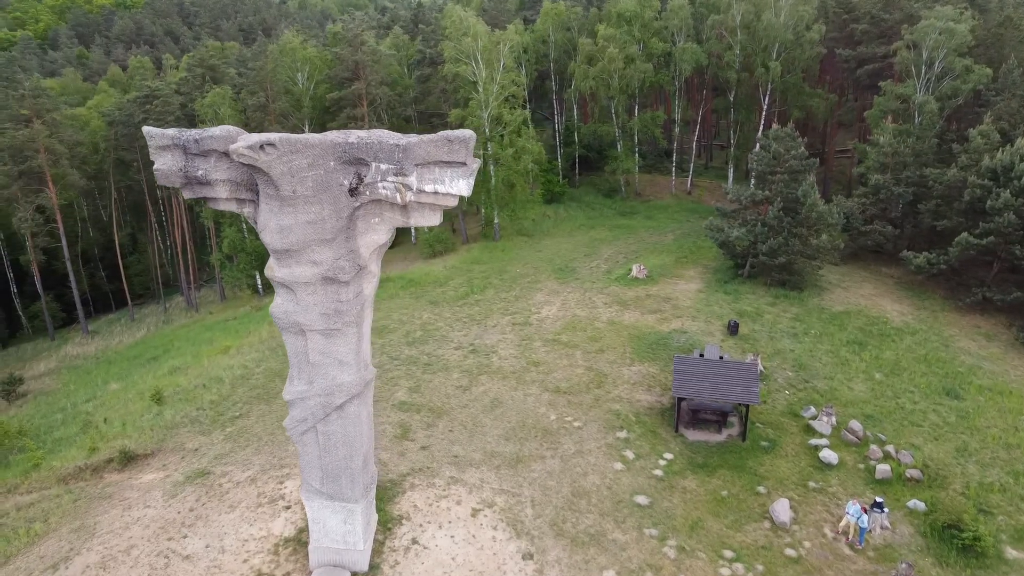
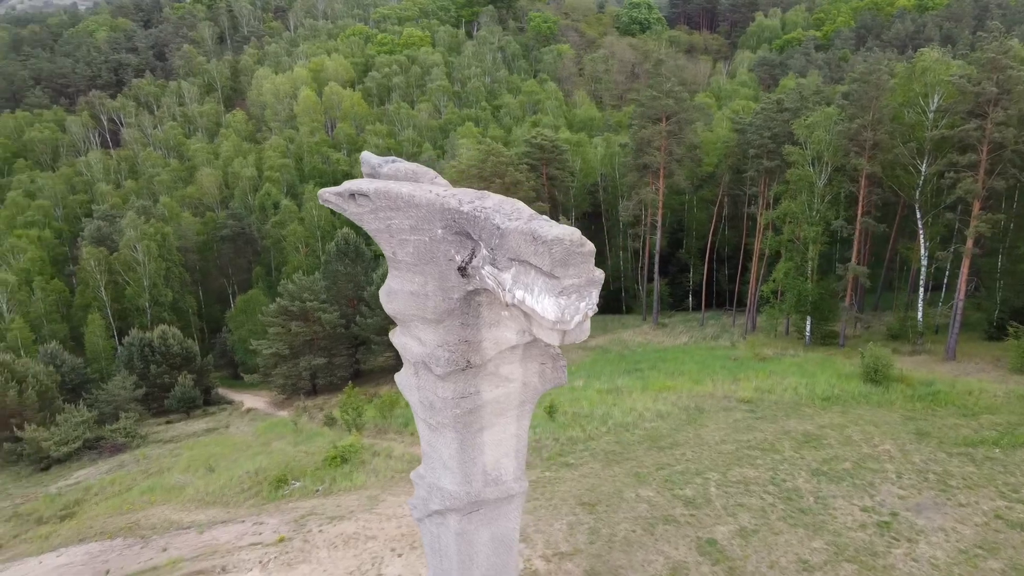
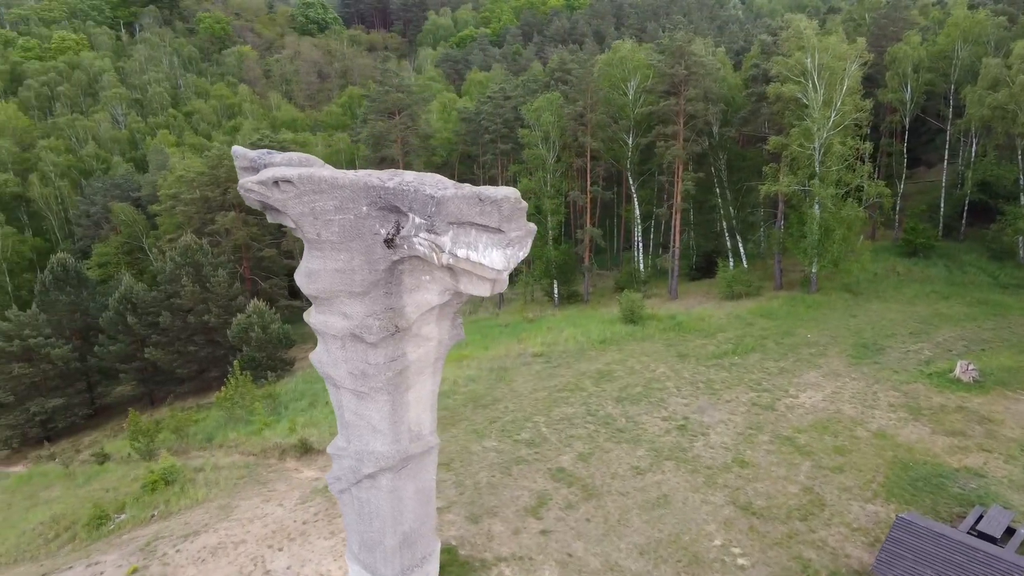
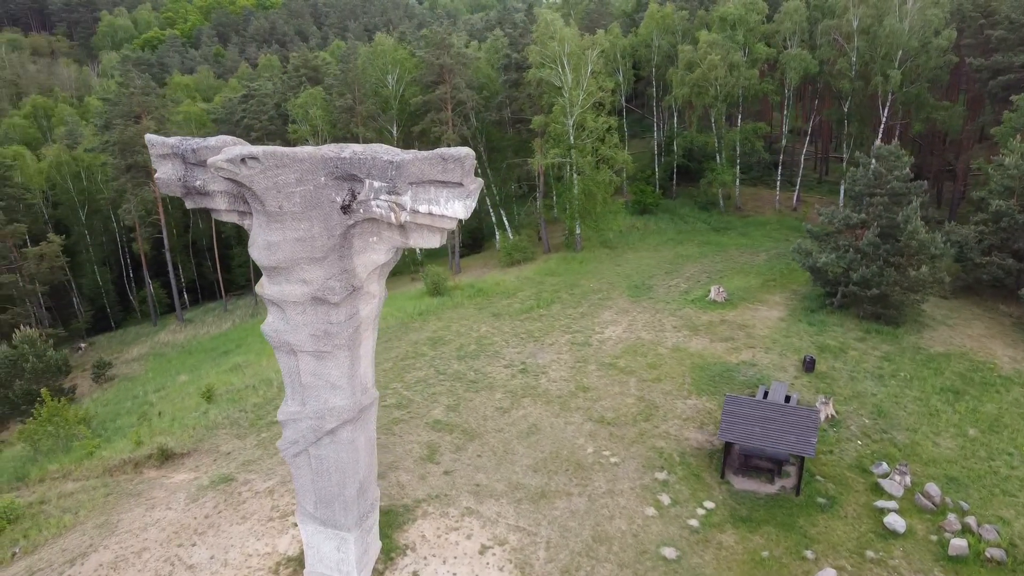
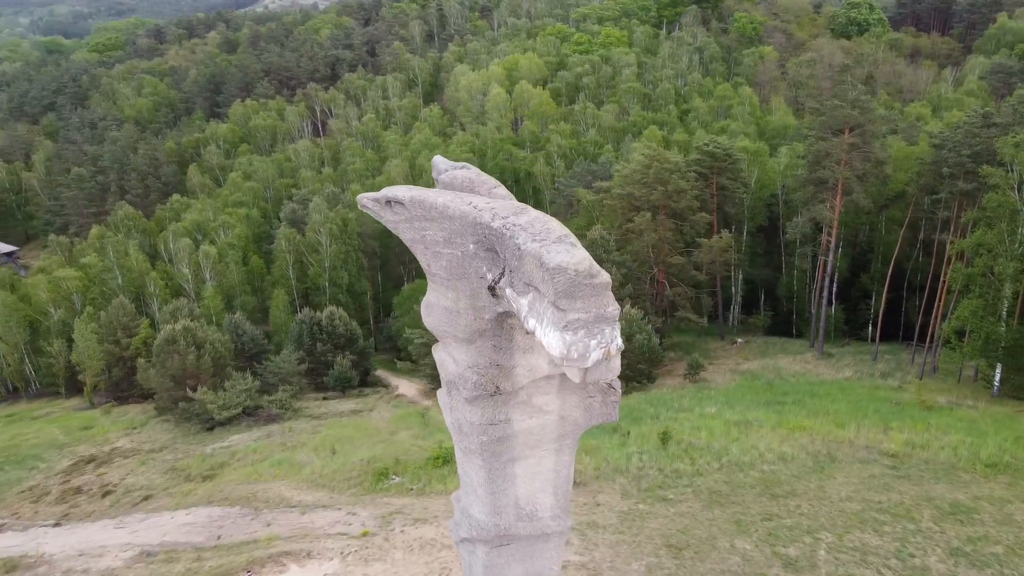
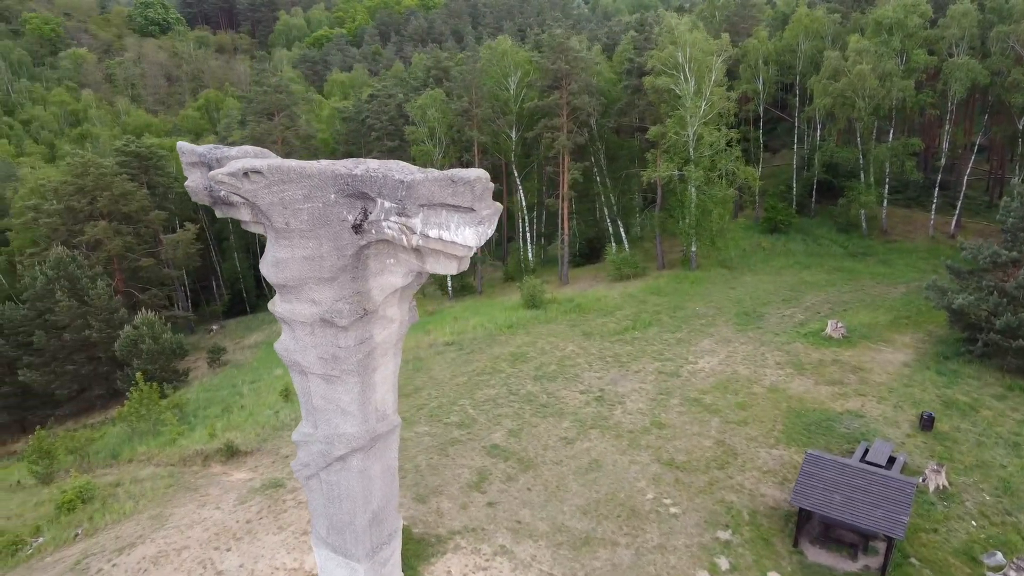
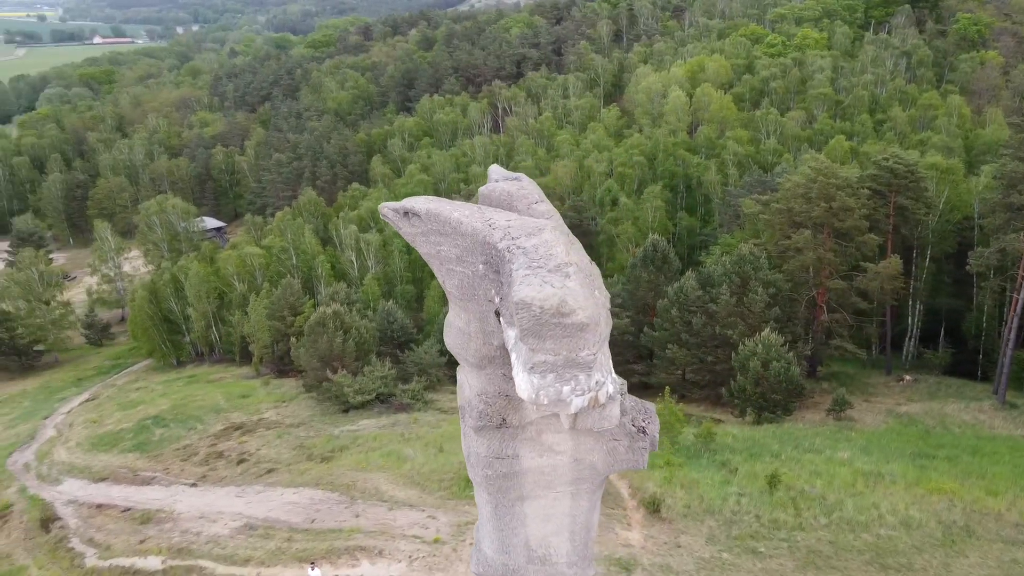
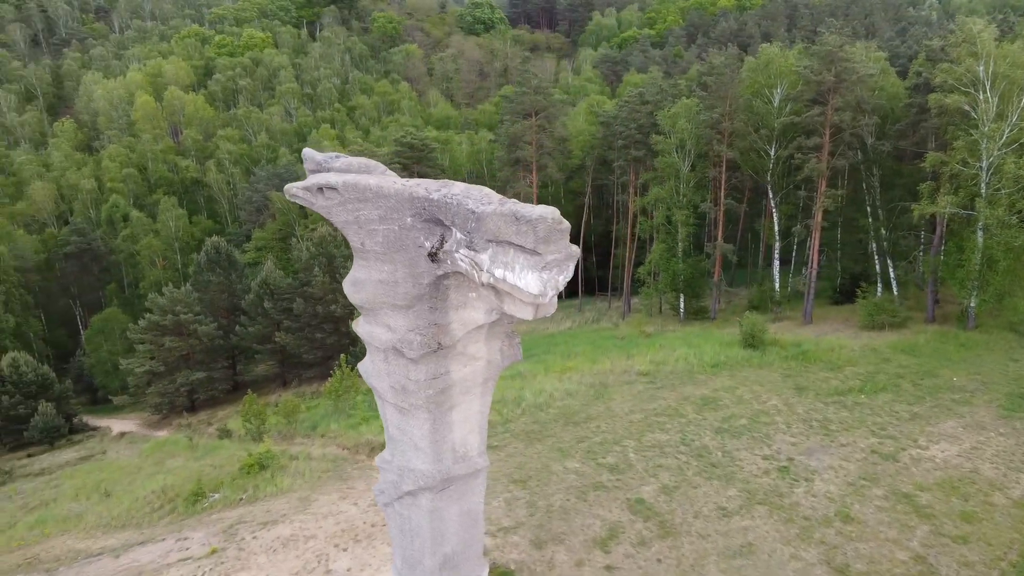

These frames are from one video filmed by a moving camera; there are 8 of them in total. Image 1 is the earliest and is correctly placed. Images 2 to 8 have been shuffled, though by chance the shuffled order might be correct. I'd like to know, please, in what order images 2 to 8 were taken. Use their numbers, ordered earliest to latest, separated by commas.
4, 6, 3, 8, 2, 5, 7
